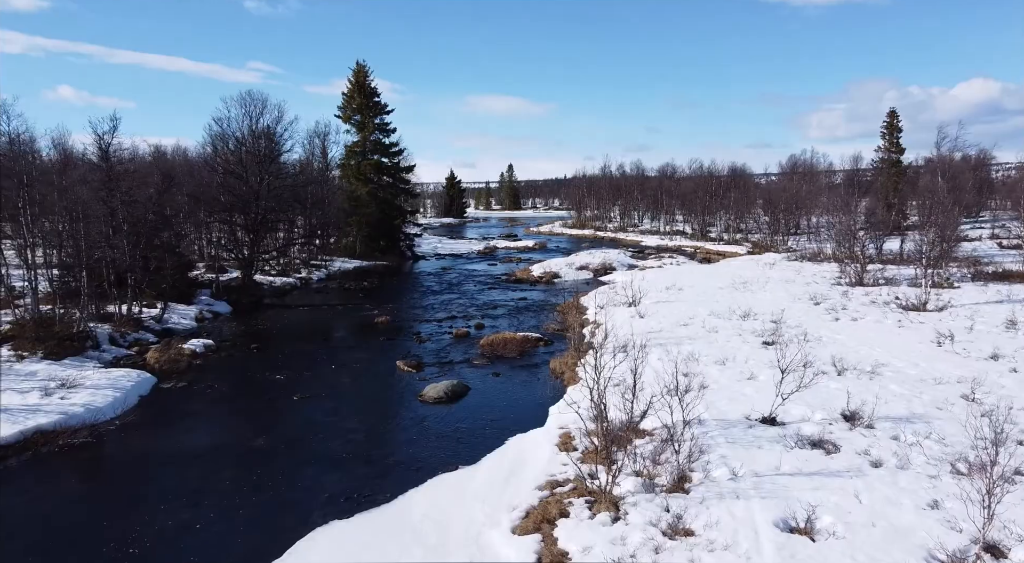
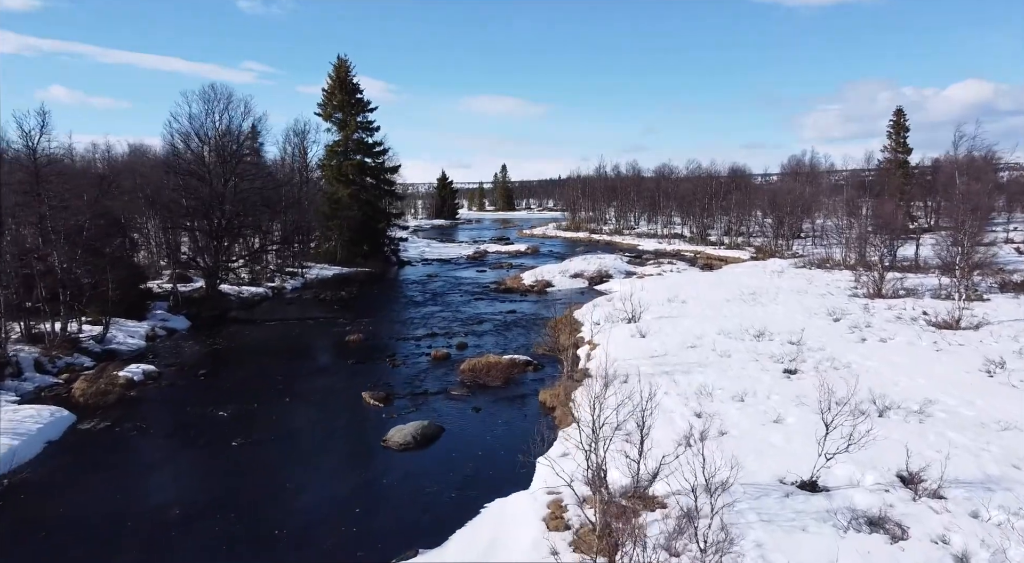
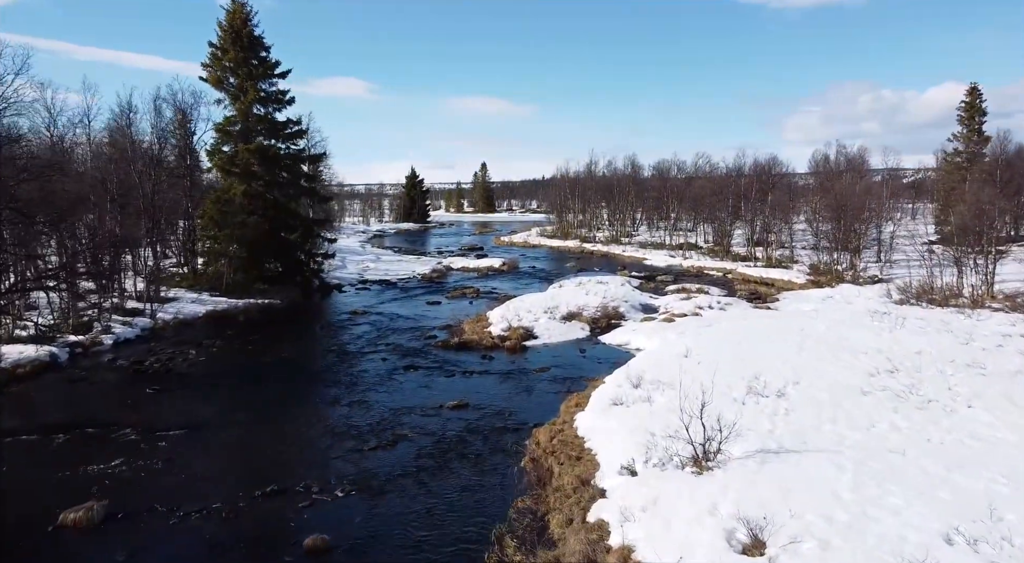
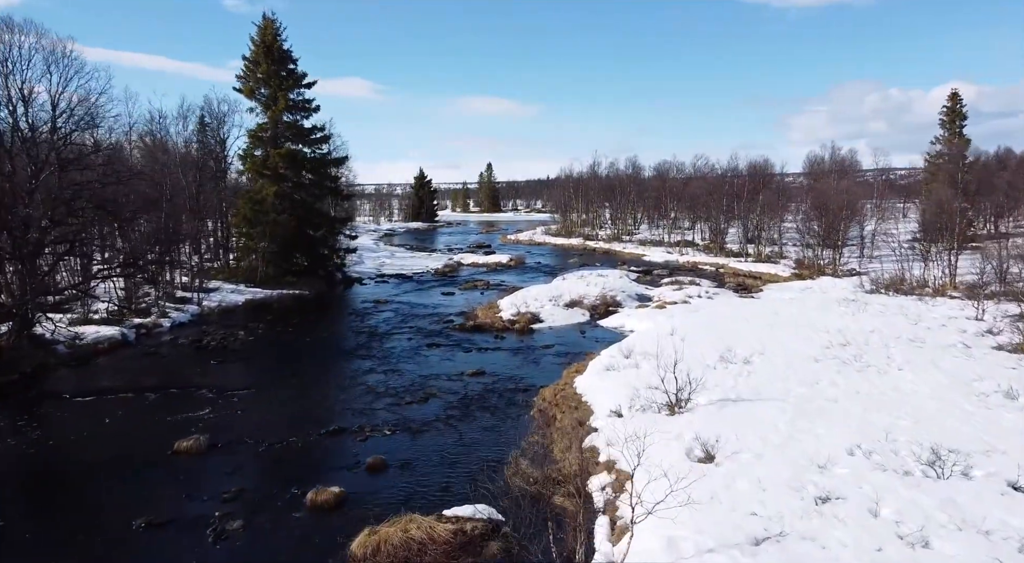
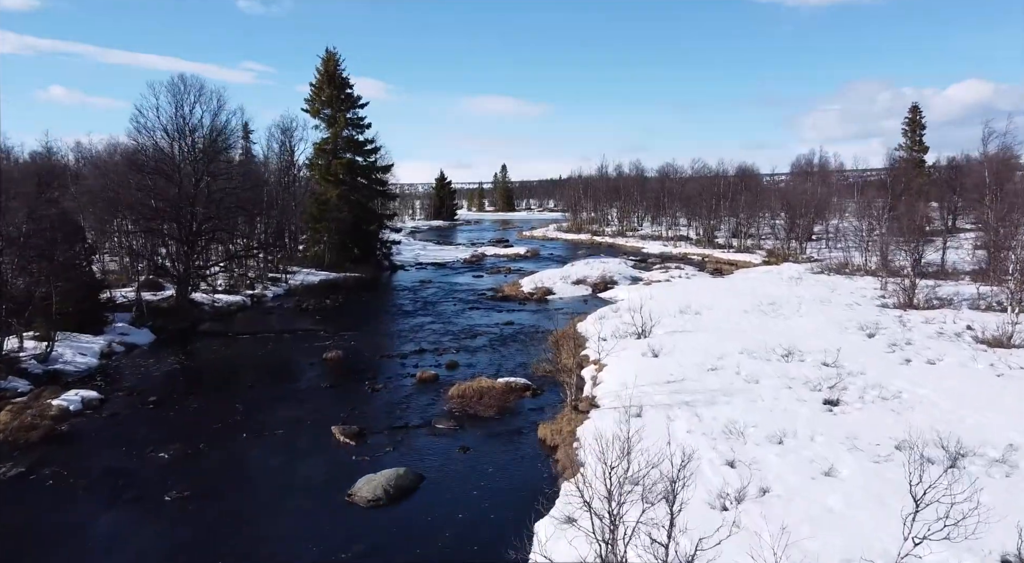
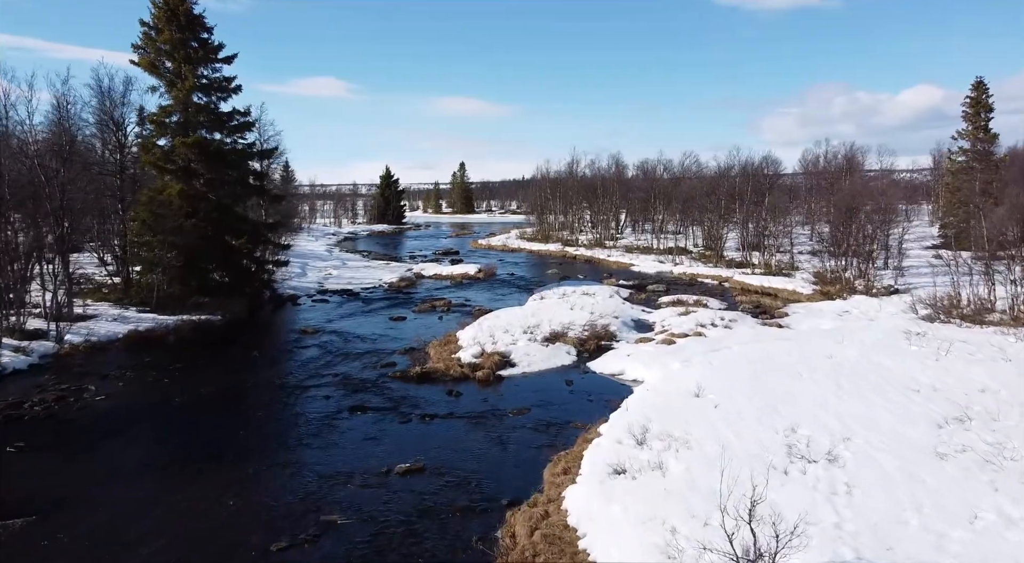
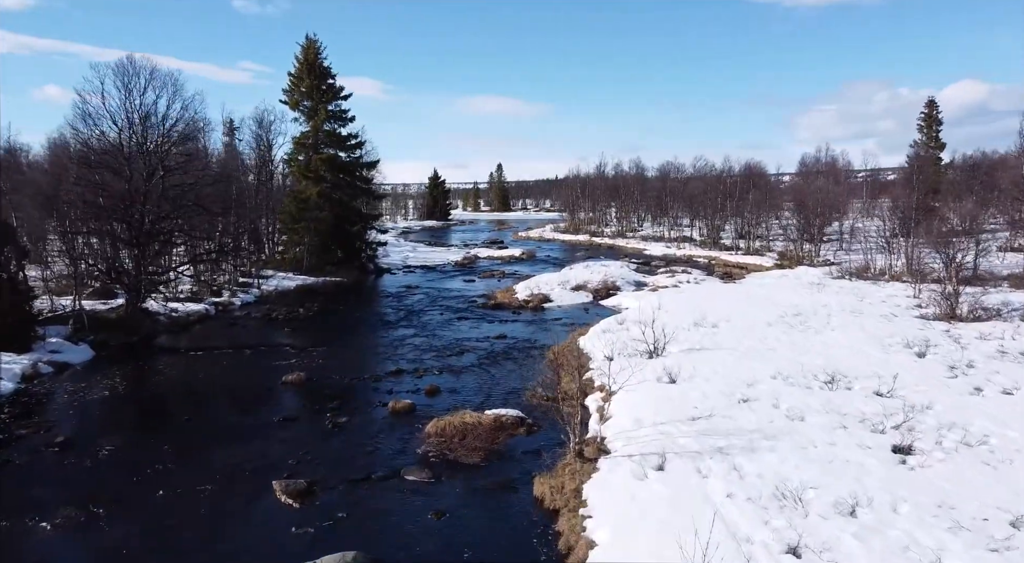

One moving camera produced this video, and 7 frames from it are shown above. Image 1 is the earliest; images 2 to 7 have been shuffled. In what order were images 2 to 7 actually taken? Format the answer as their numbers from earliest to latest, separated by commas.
2, 5, 7, 4, 3, 6
